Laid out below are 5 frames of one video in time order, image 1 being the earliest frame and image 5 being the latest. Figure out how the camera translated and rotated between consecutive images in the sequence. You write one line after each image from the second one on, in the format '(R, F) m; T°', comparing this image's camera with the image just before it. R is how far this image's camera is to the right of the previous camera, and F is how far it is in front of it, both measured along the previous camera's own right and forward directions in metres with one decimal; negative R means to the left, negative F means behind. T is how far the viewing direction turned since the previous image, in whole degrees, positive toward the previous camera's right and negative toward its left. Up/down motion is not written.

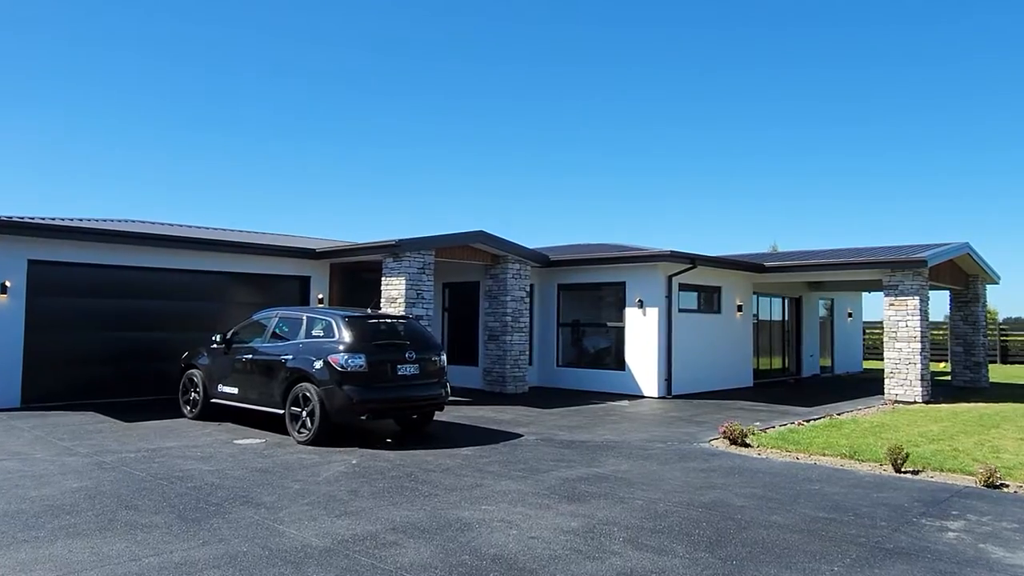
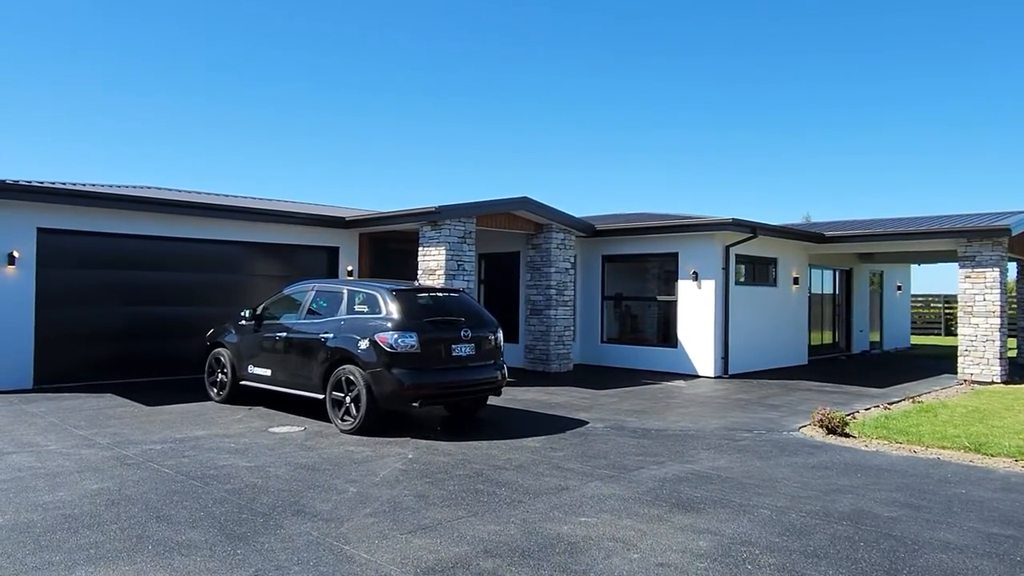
(-0.6, +1.0) m; -1°
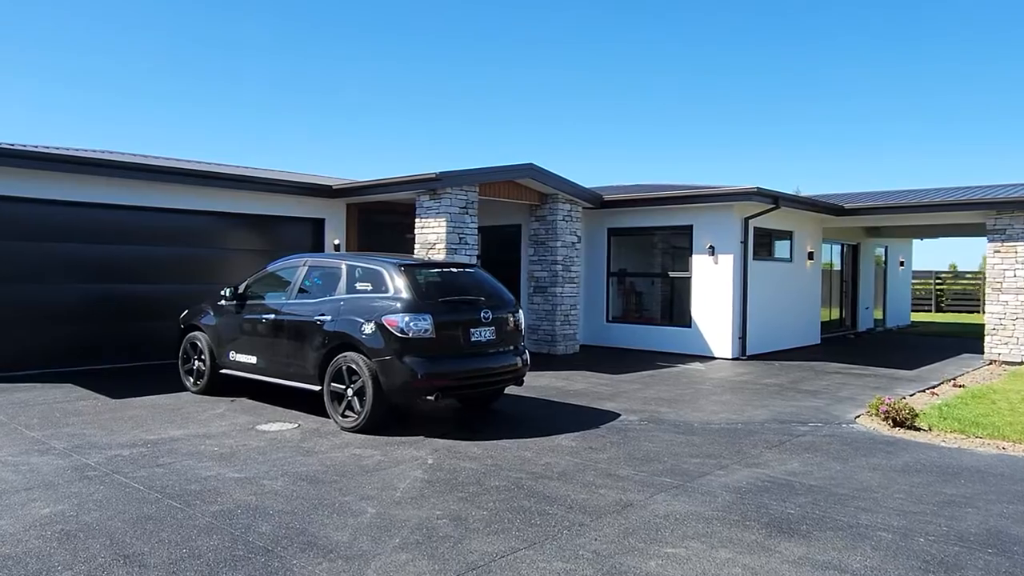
(-0.5, +1.1) m; +2°
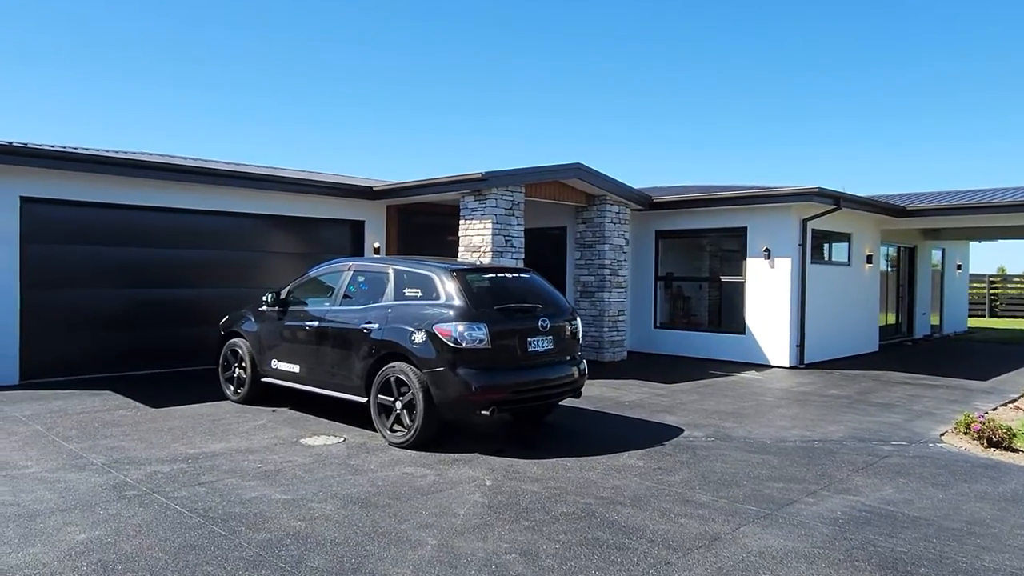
(-0.3, +0.4) m; -2°
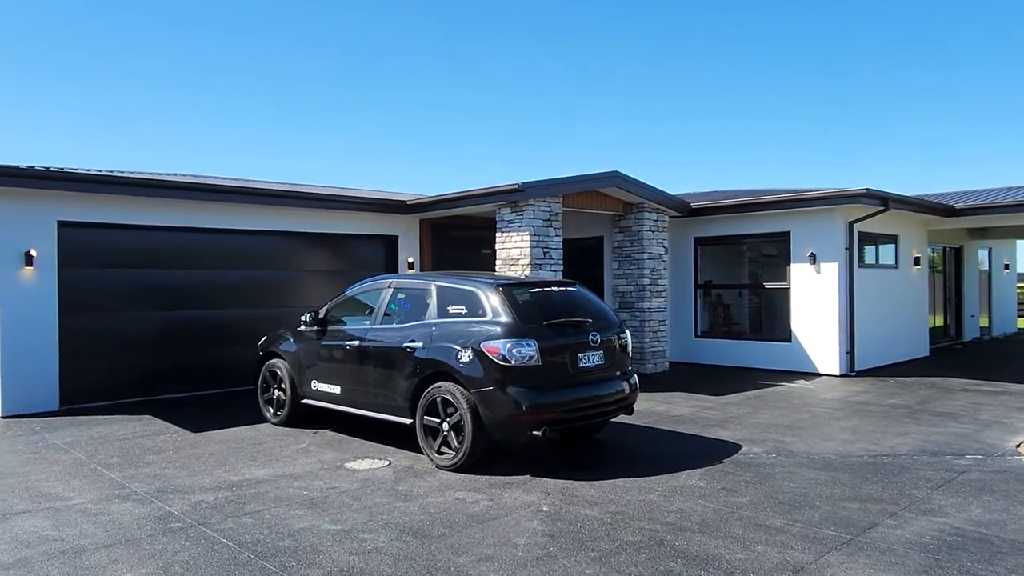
(-0.2, +0.2) m; -2°
